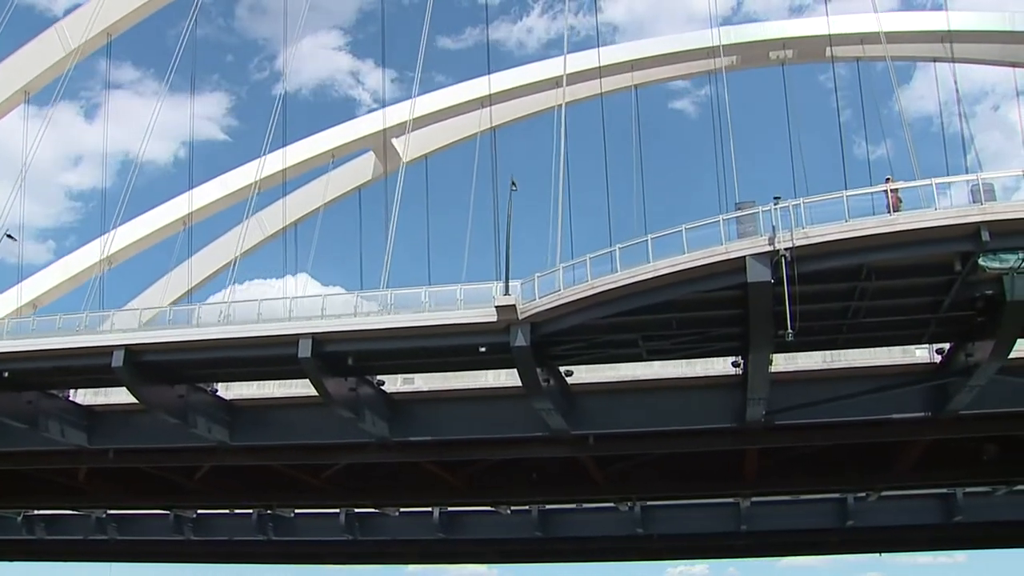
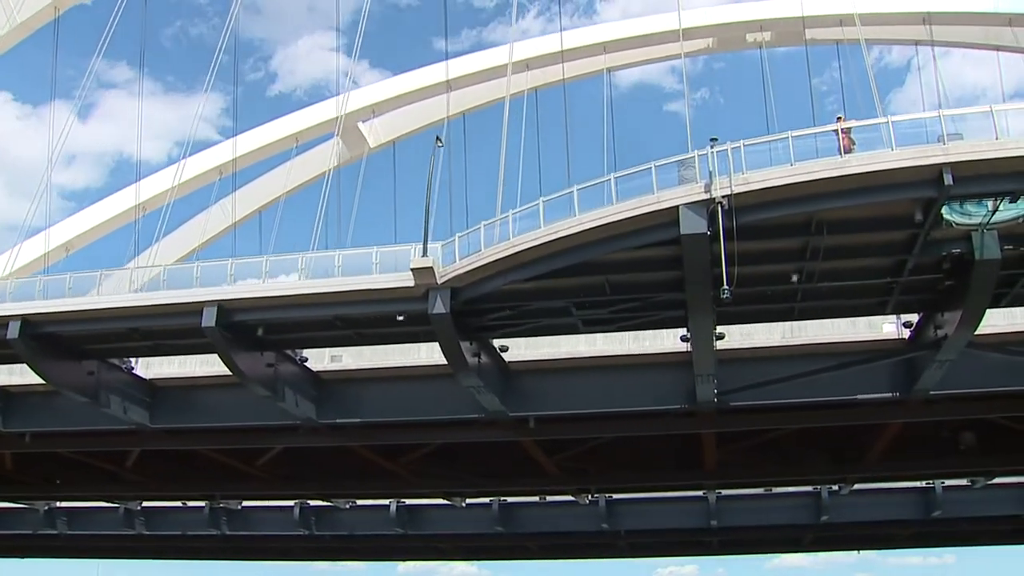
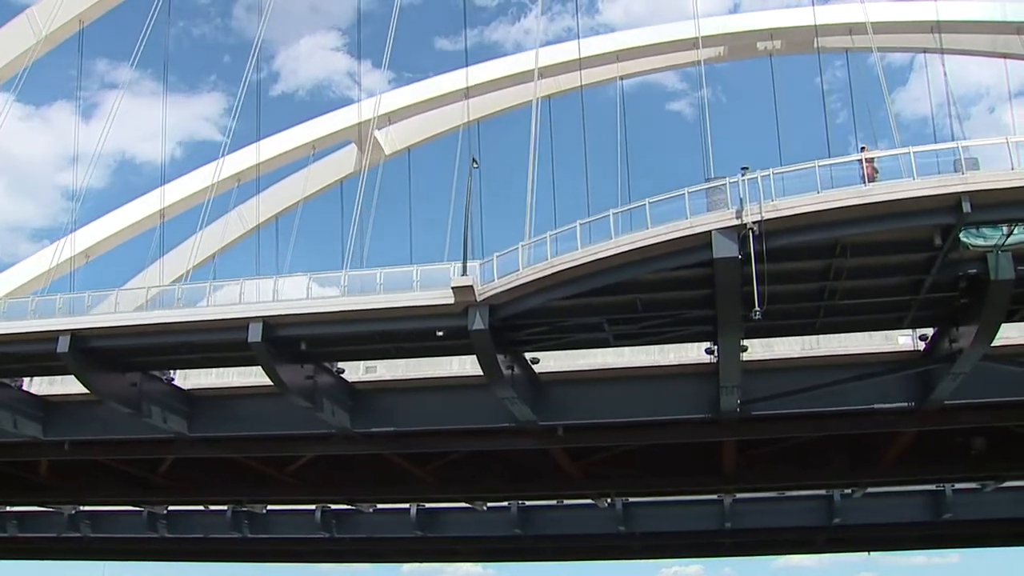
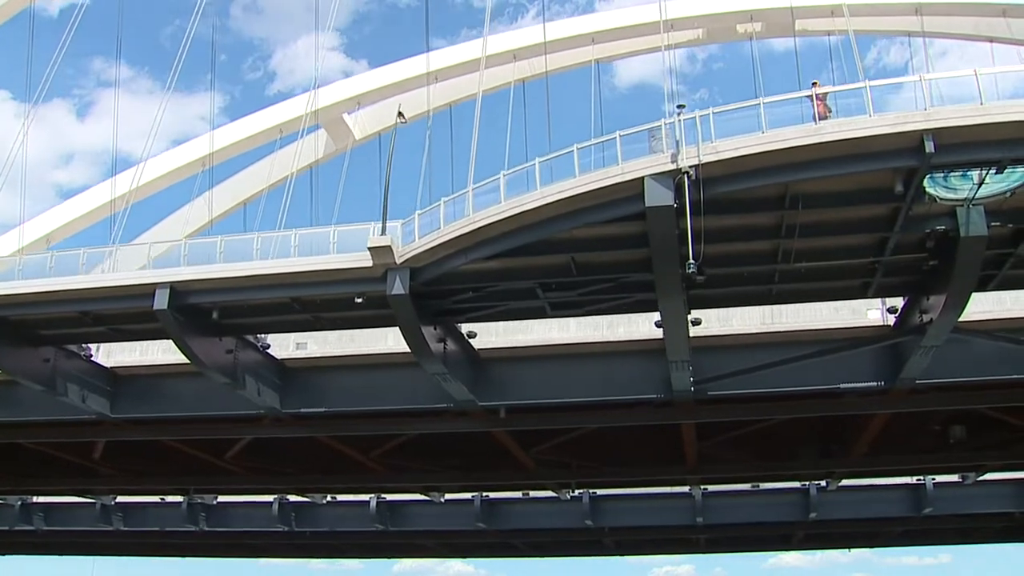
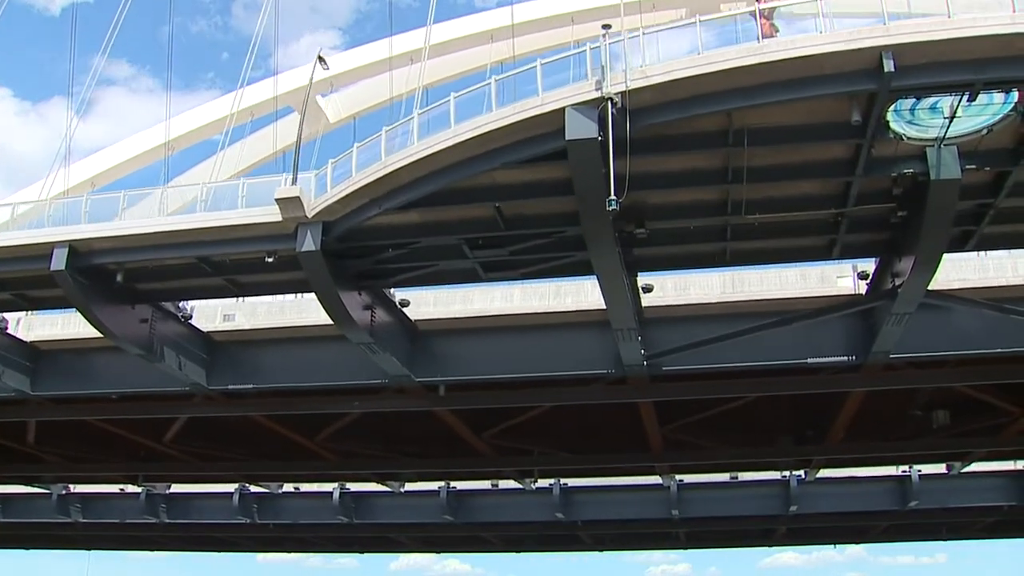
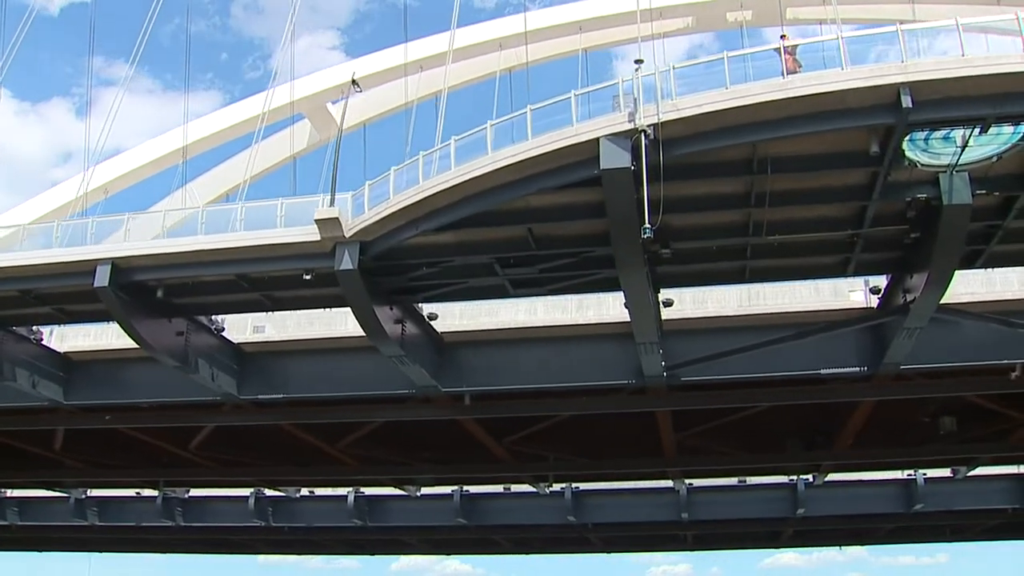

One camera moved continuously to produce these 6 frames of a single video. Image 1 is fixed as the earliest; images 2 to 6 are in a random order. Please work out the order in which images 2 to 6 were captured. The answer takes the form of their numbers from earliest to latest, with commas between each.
3, 2, 4, 6, 5
